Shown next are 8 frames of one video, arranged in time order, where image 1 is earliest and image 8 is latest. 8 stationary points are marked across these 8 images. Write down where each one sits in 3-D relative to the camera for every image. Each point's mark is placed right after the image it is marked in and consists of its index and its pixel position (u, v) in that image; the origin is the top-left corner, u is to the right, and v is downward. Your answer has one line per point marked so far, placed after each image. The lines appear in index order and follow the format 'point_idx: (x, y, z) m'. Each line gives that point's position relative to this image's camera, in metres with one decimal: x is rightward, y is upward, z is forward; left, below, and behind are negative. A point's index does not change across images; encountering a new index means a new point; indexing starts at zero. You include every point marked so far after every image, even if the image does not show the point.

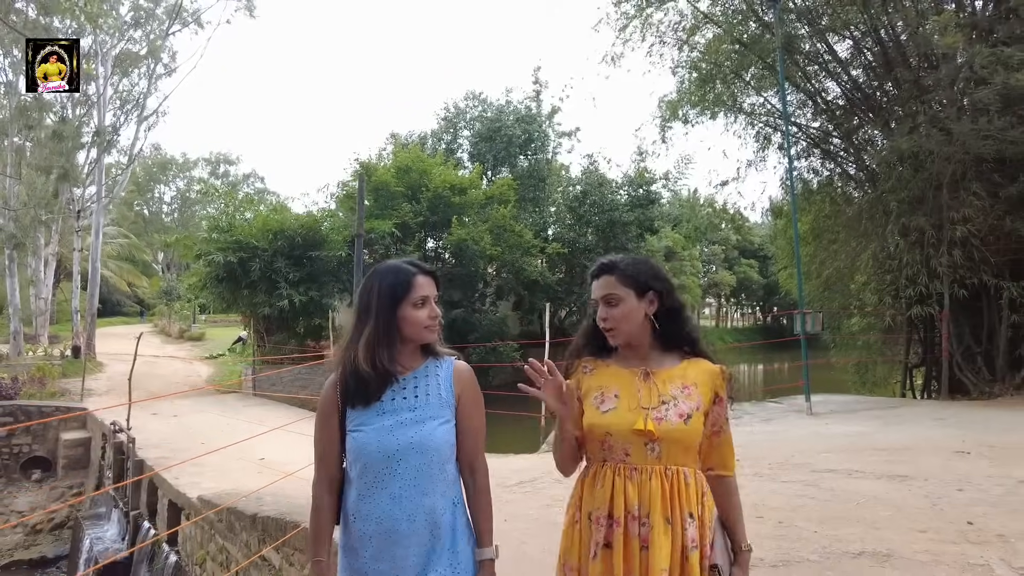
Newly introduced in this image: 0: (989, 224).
0: (+5.3, +0.7, +7.0) m
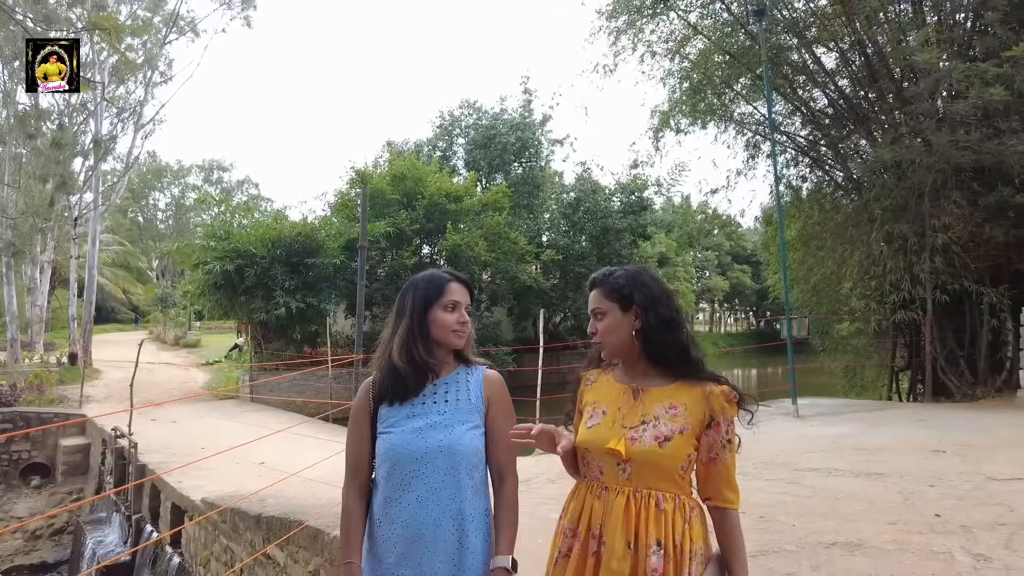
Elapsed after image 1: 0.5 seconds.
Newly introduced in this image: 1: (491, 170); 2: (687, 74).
0: (+5.2, +0.6, +7.2) m
1: (-0.5, +2.8, +14.5) m
2: (+2.6, +3.3, +9.4) m
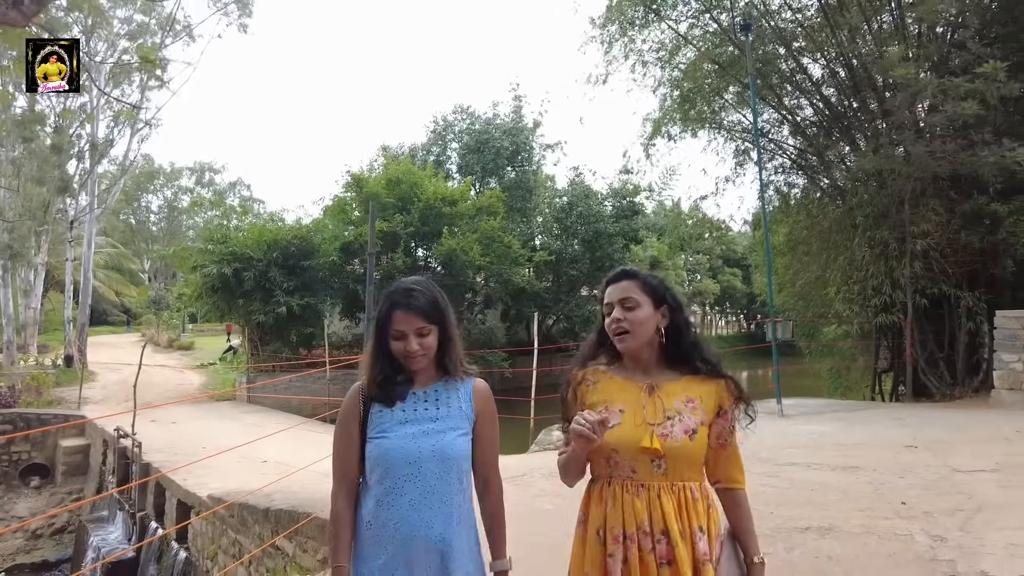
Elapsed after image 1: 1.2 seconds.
0: (+5.2, +0.6, +7.5) m
1: (-0.7, +2.7, +14.7) m
2: (+2.5, +3.2, +9.7) m
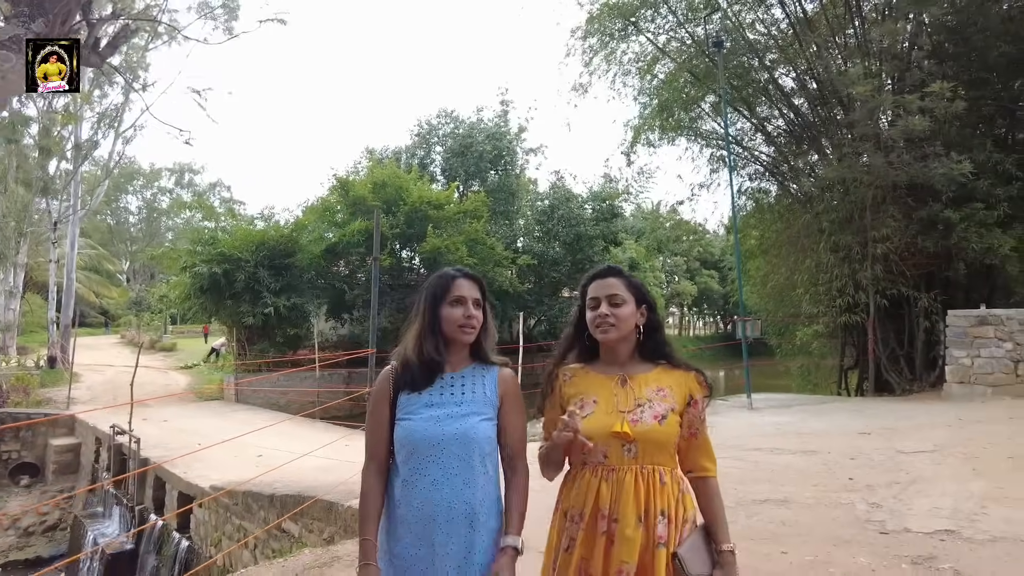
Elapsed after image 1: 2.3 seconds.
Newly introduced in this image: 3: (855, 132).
0: (+5.0, +0.6, +8.0) m
1: (-1.1, +2.7, +15.1) m
2: (+2.3, +3.2, +10.1) m
3: (+4.4, +2.0, +8.1) m
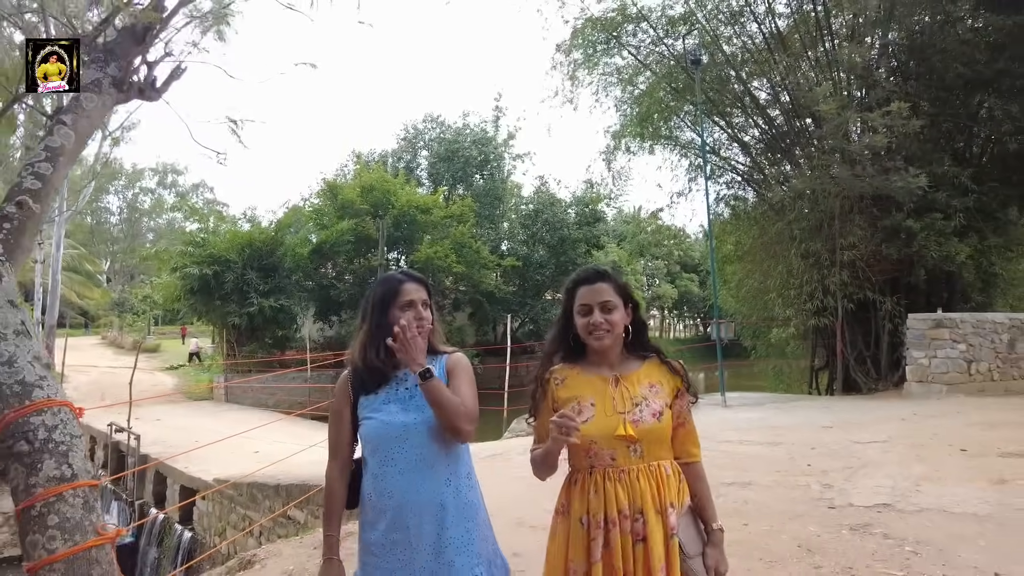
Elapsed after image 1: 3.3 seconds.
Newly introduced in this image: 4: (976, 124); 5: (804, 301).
0: (+4.8, +0.5, +8.5) m
1: (-1.4, +2.6, +15.4) m
2: (+2.1, +3.1, +10.6) m
3: (+4.2, +1.9, +8.5) m
4: (+6.2, +2.2, +8.3) m
5: (+4.2, -0.2, +9.1) m
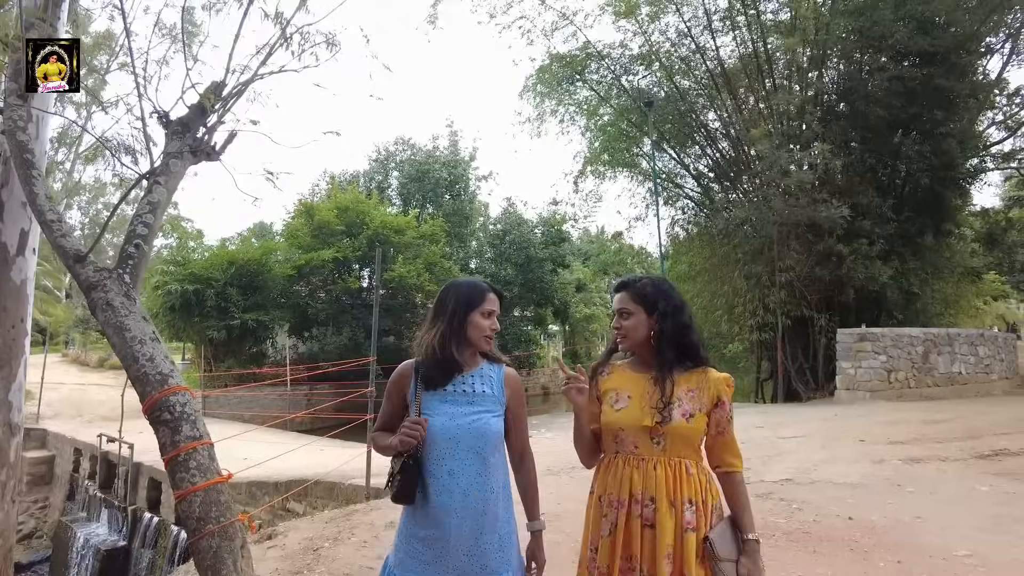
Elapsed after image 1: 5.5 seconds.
0: (+4.4, +0.3, +9.4) m
1: (-2.2, +2.2, +16.0) m
2: (+1.6, +2.8, +11.4) m
3: (+3.8, +1.7, +9.5) m
4: (+5.8, +1.9, +9.4) m
5: (+3.8, -0.5, +10.0) m
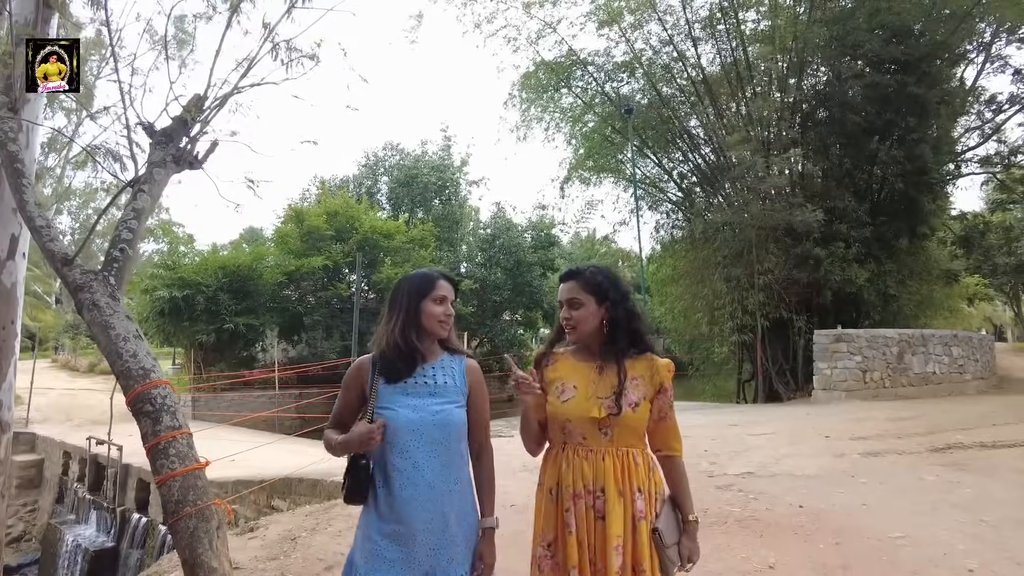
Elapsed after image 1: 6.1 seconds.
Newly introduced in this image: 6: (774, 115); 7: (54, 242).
0: (+4.2, +0.2, +9.7) m
1: (-2.5, +2.1, +16.2) m
2: (+1.3, +2.8, +11.6) m
3: (+3.6, +1.6, +9.7) m
4: (+5.6, +1.9, +9.6) m
5: (+3.6, -0.5, +10.2) m
6: (+4.1, +2.7, +9.8) m
7: (-2.1, +0.2, +2.9) m
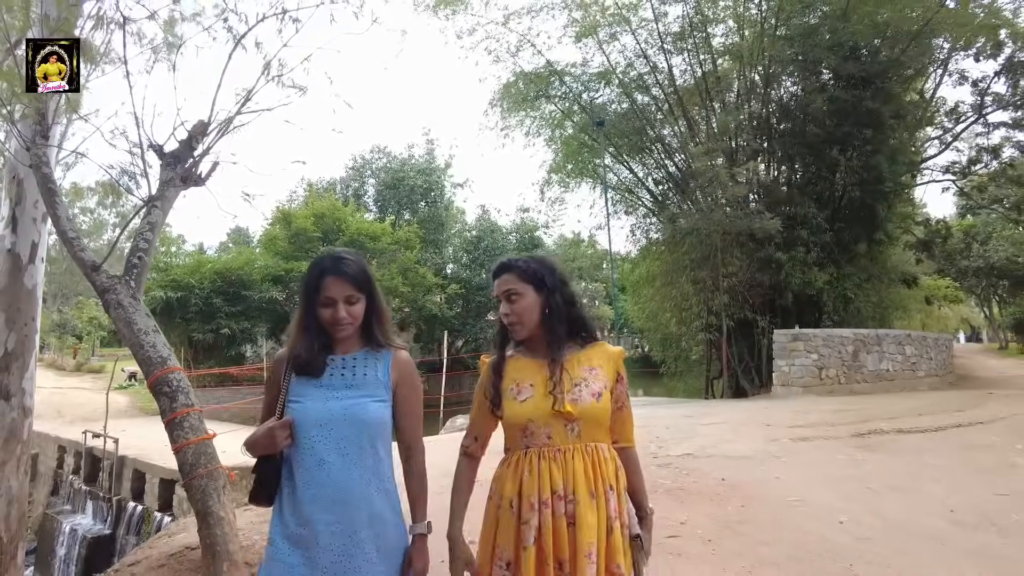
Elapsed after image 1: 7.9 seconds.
0: (+3.9, +0.2, +10.2) m
1: (-3.0, +2.1, +16.6) m
2: (+0.9, +2.7, +12.1) m
3: (+3.3, +1.6, +10.3) m
4: (+5.2, +1.9, +10.2) m
5: (+3.2, -0.6, +10.8) m
6: (+3.8, +2.7, +10.4) m
7: (-2.4, +0.2, +3.4) m
